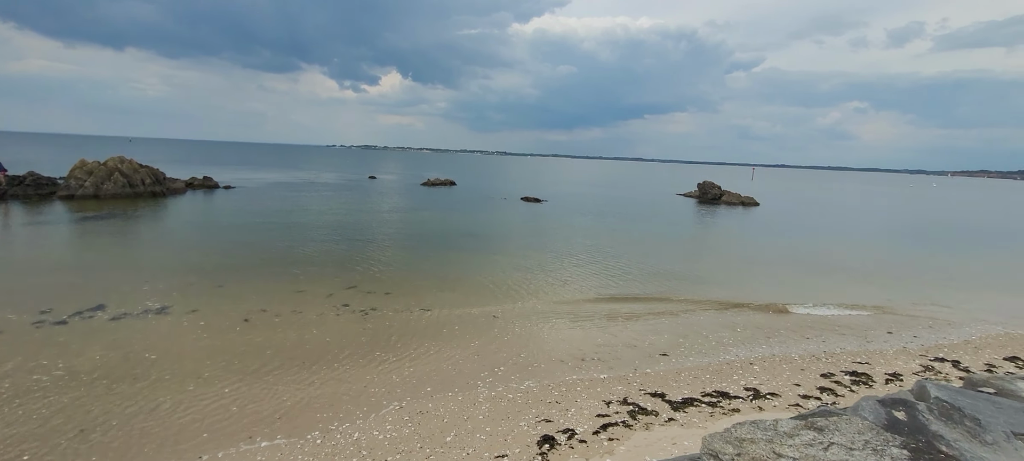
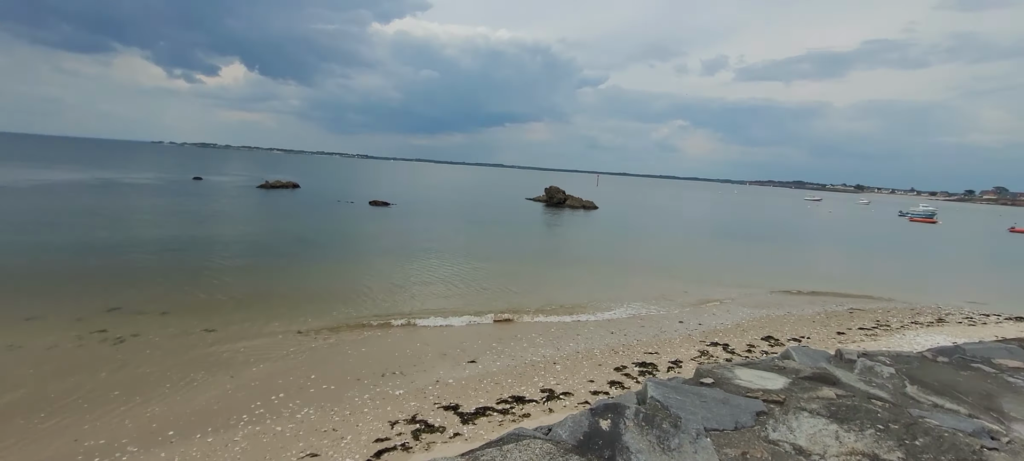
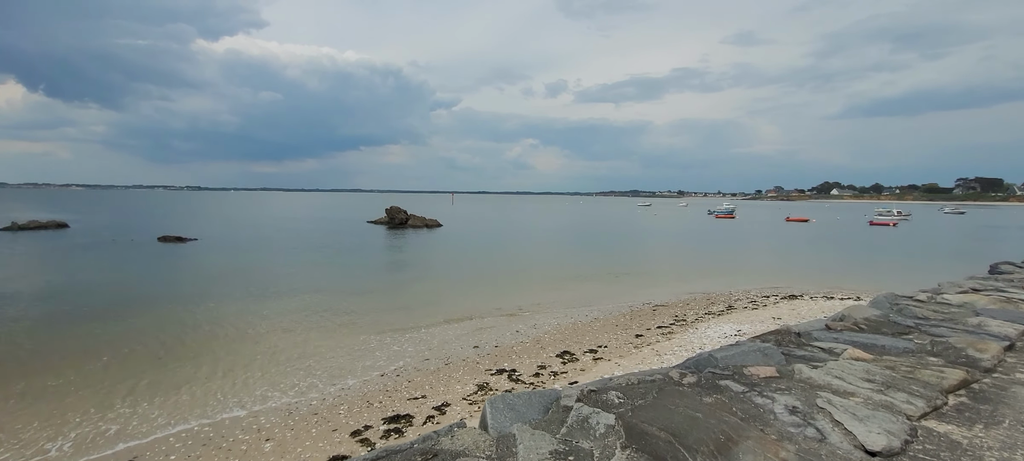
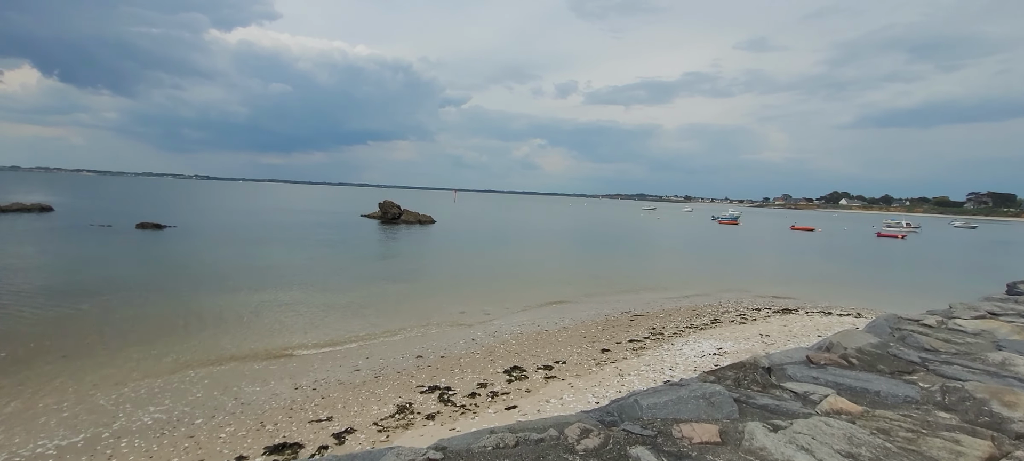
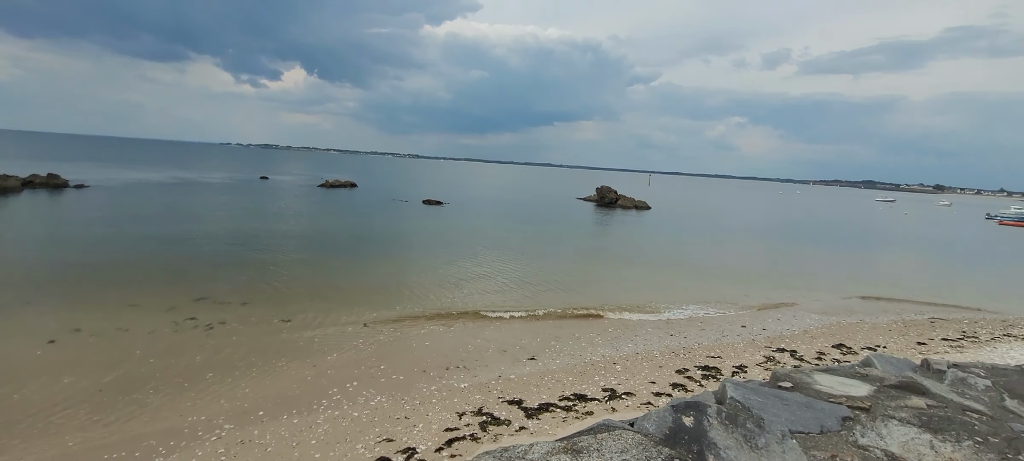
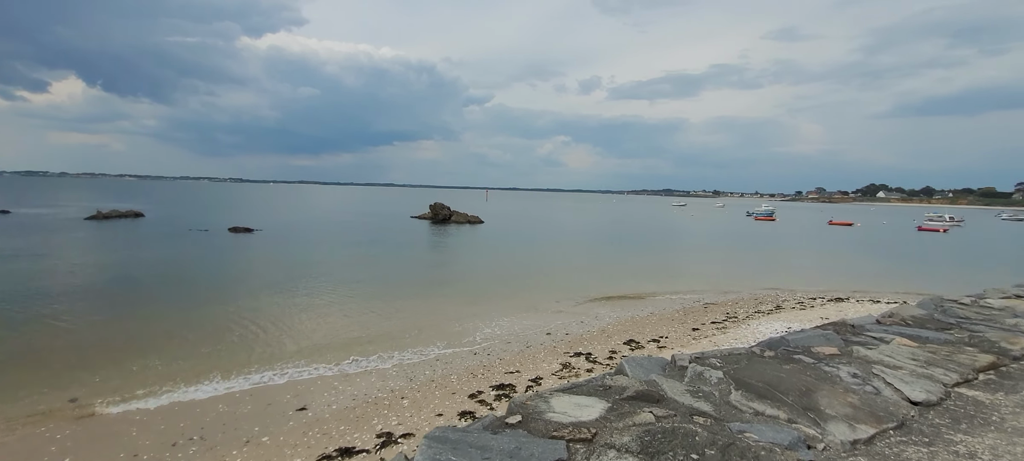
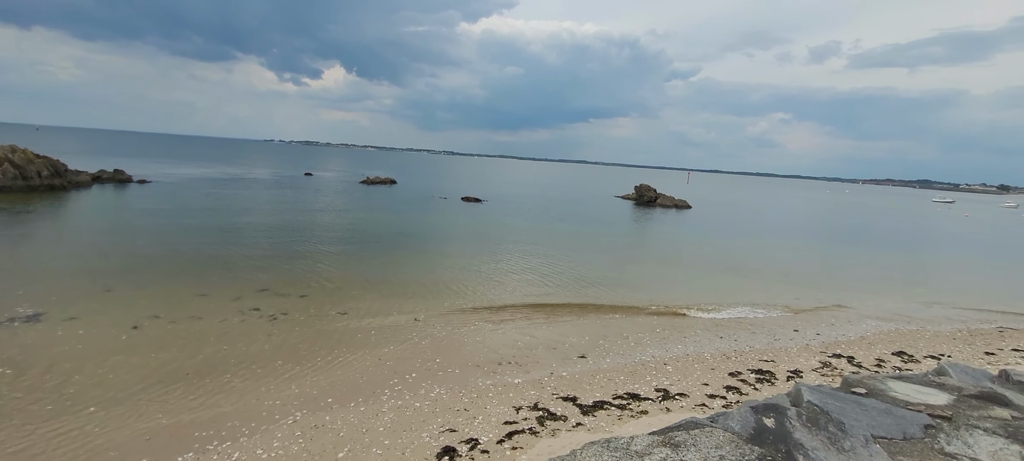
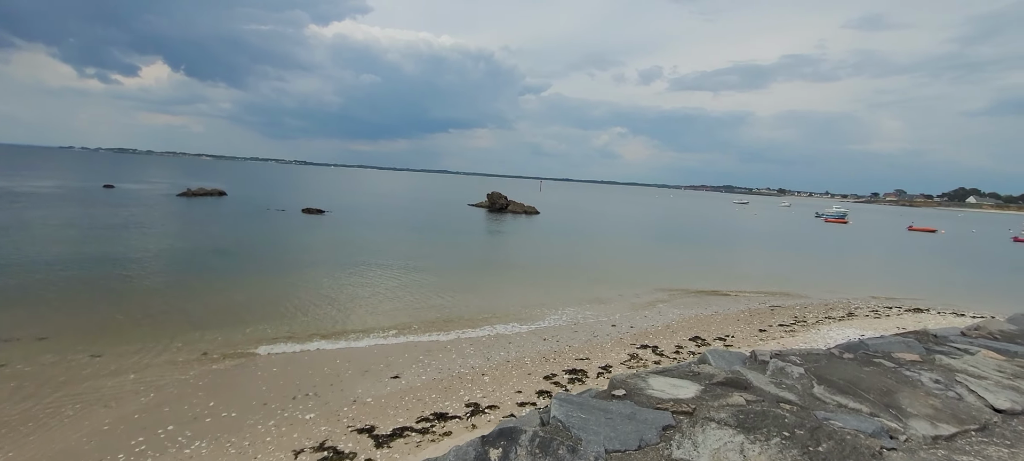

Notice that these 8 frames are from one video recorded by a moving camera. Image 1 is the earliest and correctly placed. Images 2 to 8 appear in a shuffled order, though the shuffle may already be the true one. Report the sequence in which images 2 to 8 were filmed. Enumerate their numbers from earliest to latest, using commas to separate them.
7, 5, 2, 8, 6, 3, 4
